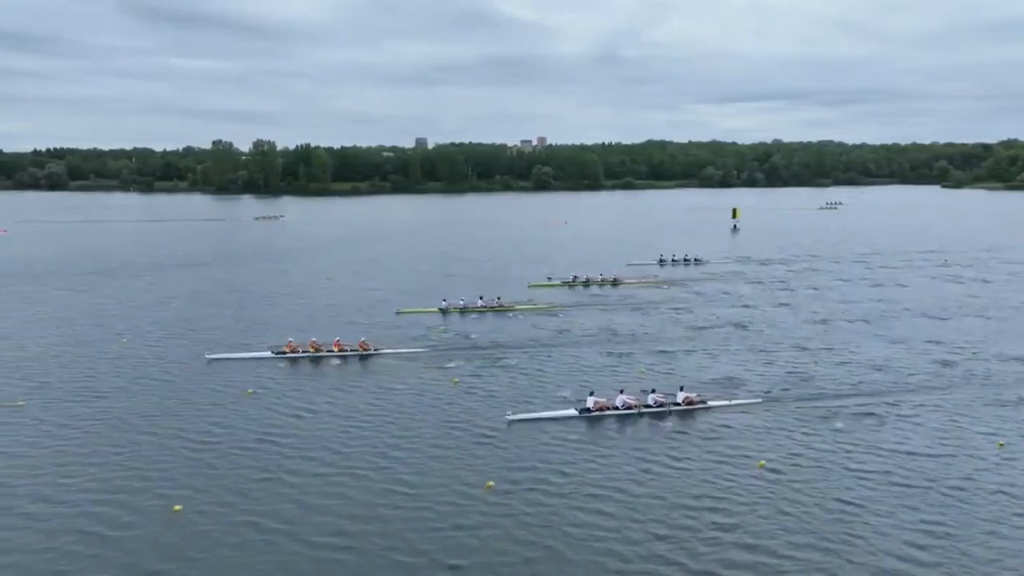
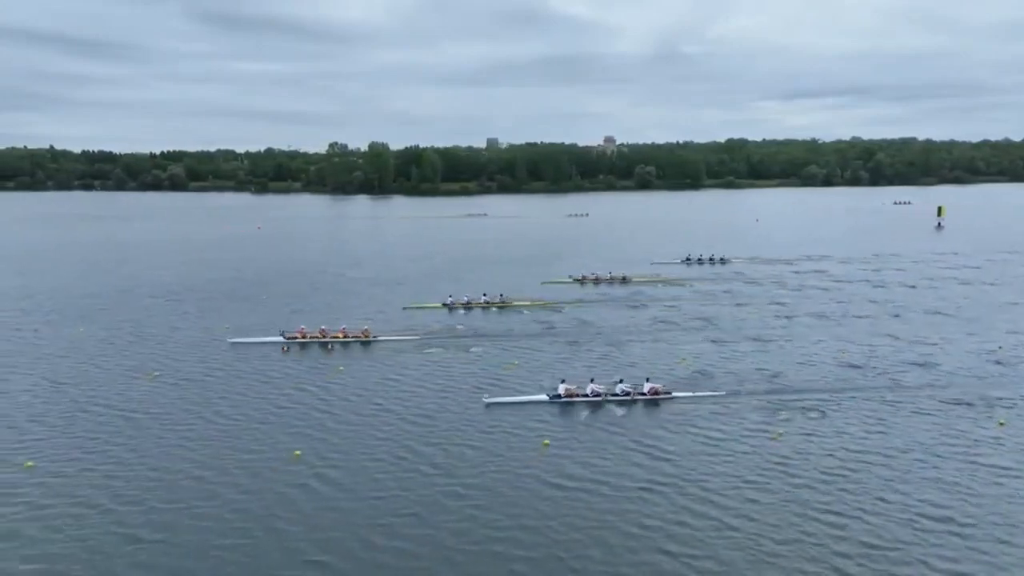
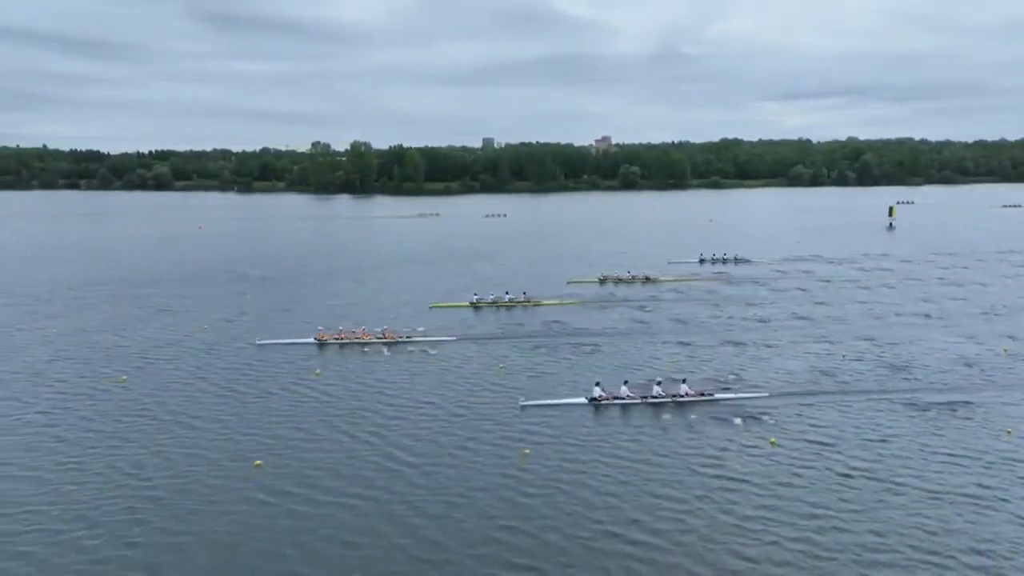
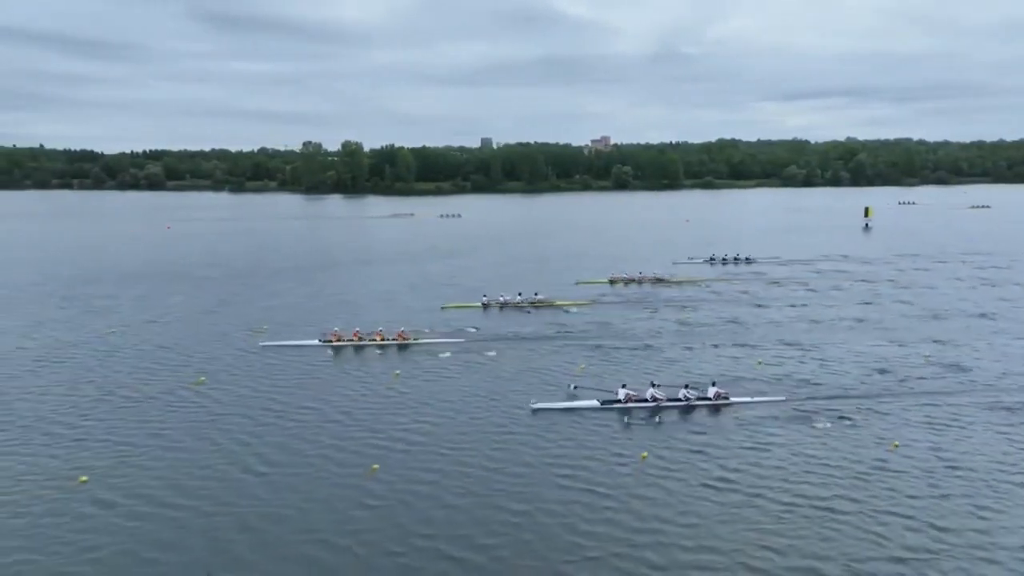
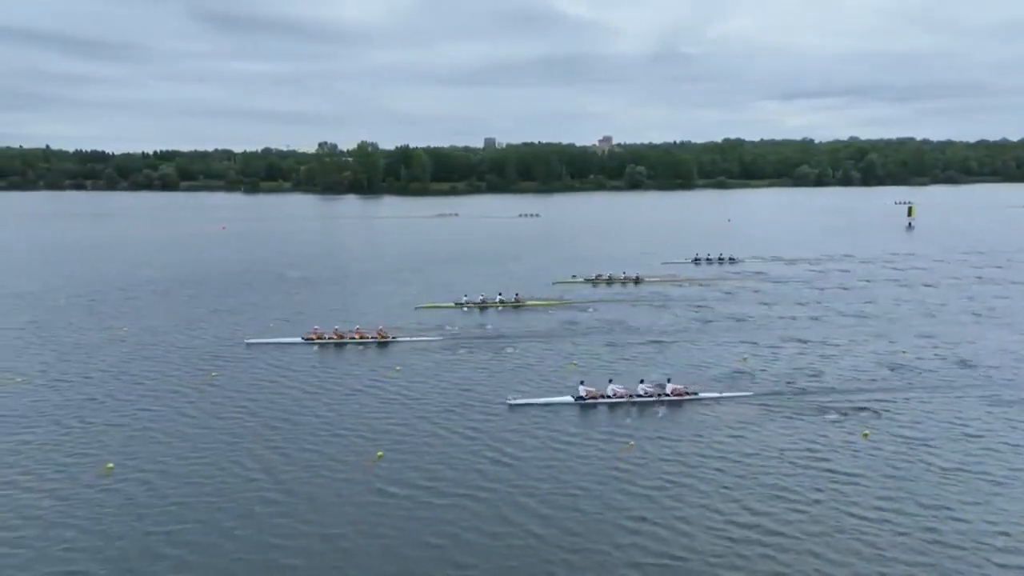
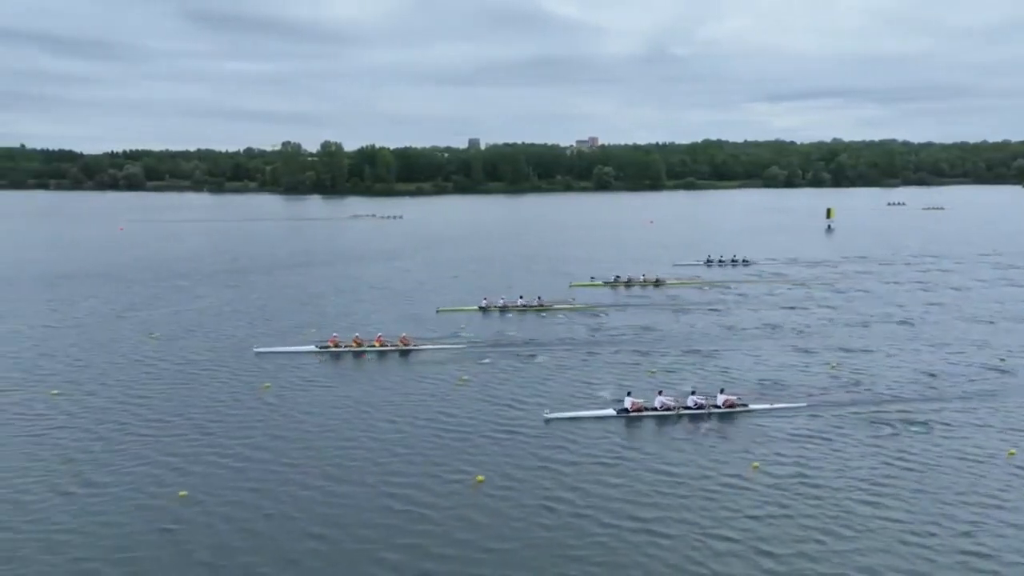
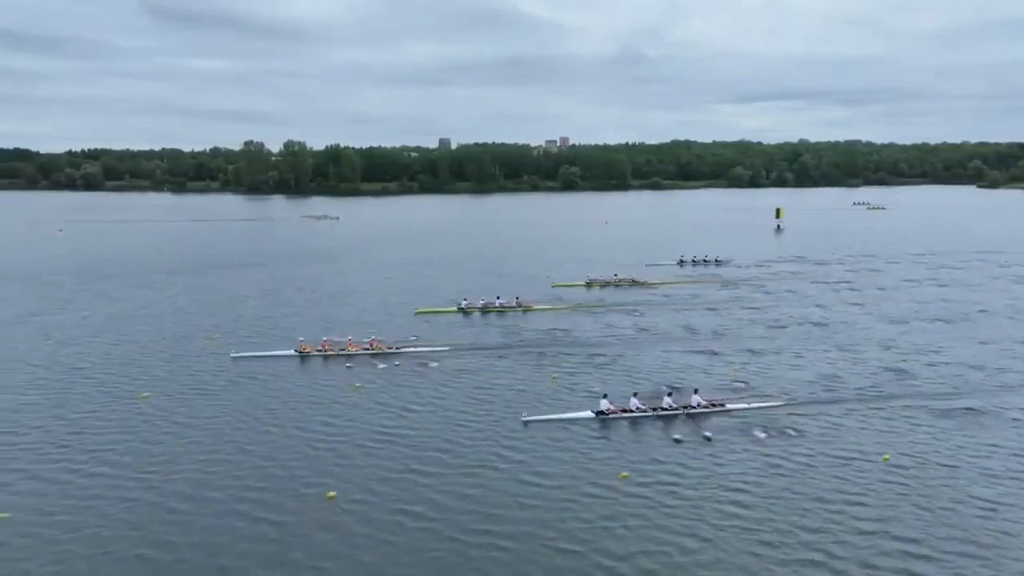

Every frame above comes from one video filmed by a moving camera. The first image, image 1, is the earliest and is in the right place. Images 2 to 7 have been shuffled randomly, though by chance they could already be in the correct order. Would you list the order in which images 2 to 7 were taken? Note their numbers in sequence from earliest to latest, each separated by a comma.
7, 6, 4, 3, 5, 2
